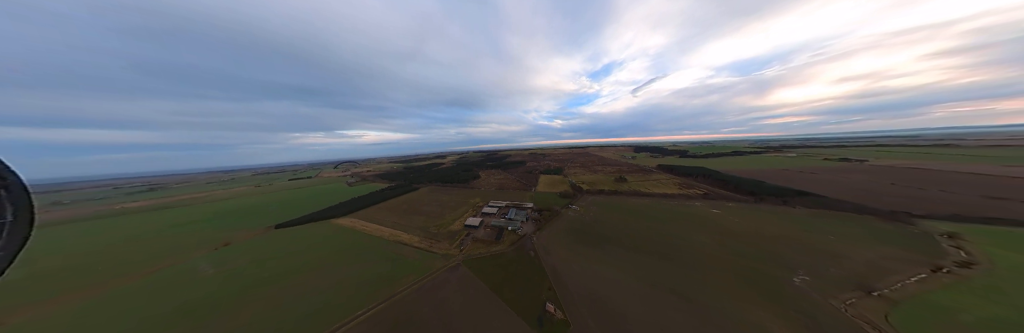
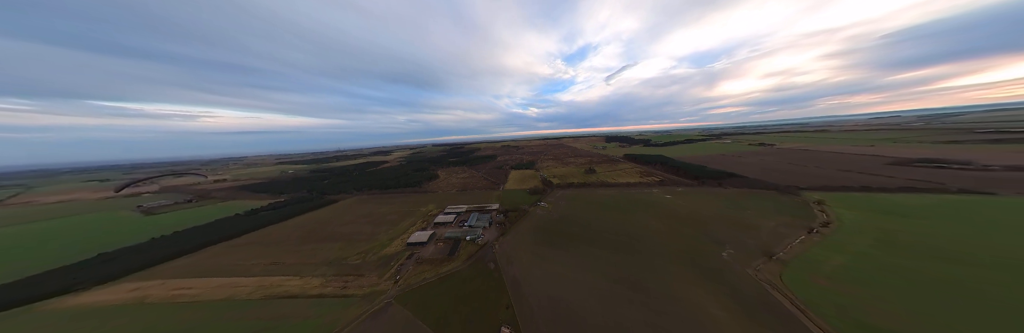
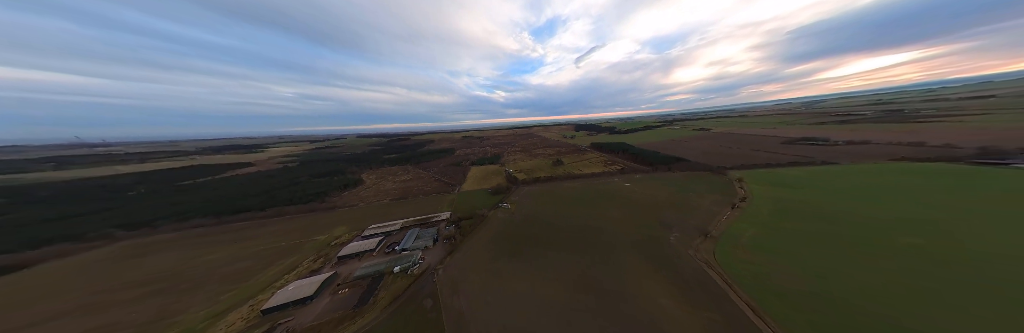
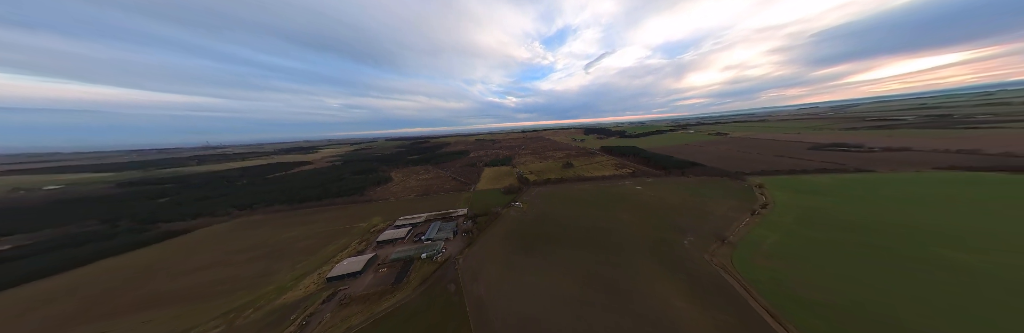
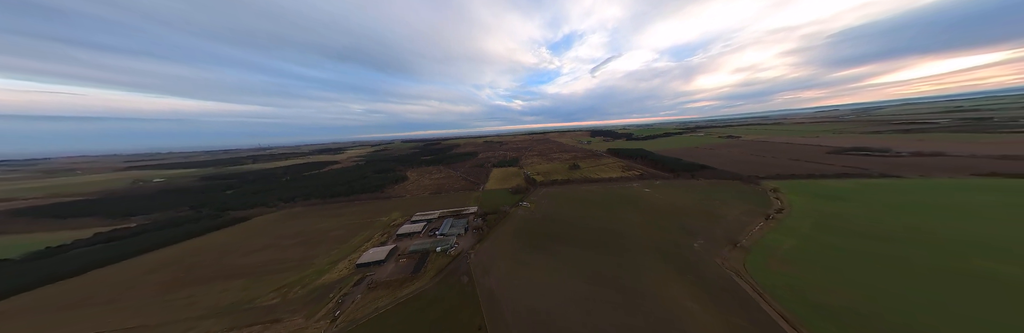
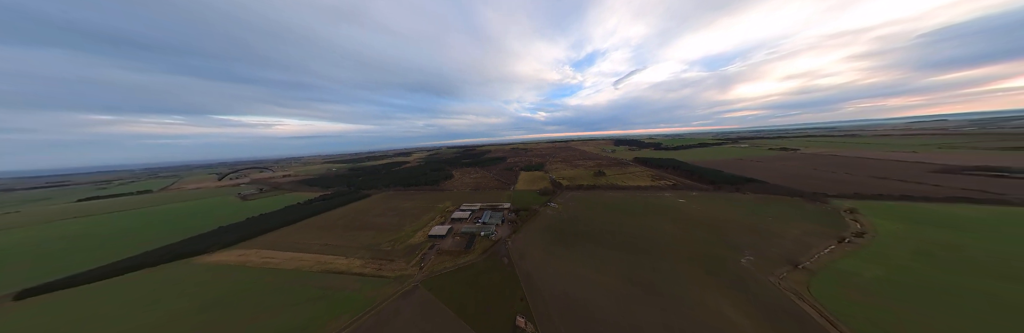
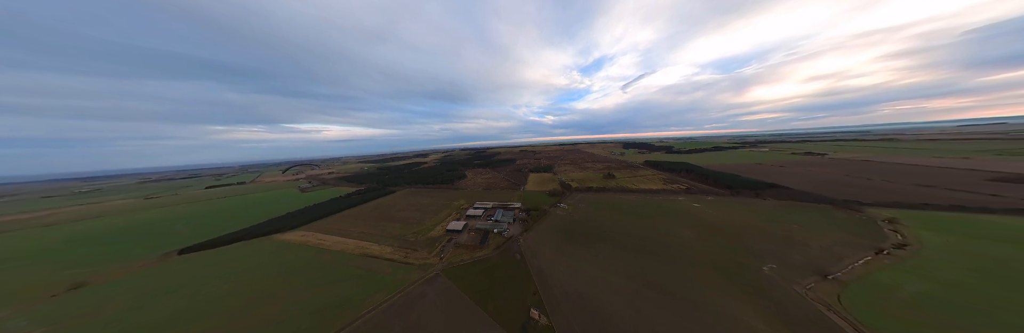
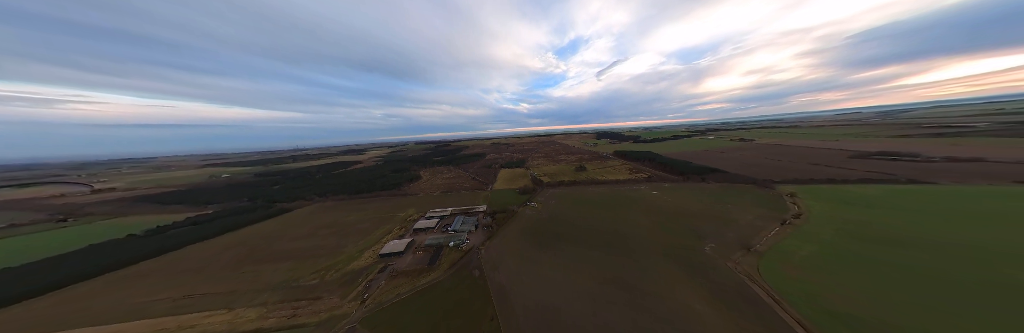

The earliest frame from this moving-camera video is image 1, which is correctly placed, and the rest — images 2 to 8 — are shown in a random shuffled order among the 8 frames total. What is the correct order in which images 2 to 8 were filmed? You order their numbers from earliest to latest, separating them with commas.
7, 6, 2, 8, 5, 4, 3
